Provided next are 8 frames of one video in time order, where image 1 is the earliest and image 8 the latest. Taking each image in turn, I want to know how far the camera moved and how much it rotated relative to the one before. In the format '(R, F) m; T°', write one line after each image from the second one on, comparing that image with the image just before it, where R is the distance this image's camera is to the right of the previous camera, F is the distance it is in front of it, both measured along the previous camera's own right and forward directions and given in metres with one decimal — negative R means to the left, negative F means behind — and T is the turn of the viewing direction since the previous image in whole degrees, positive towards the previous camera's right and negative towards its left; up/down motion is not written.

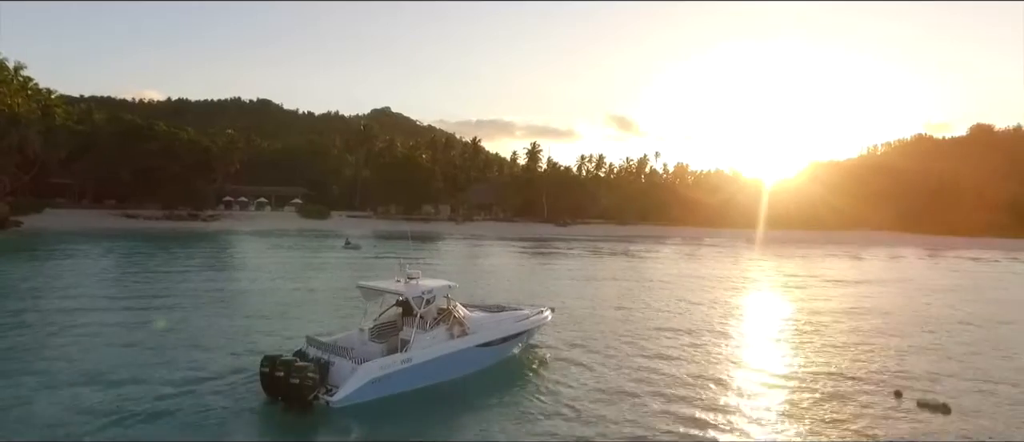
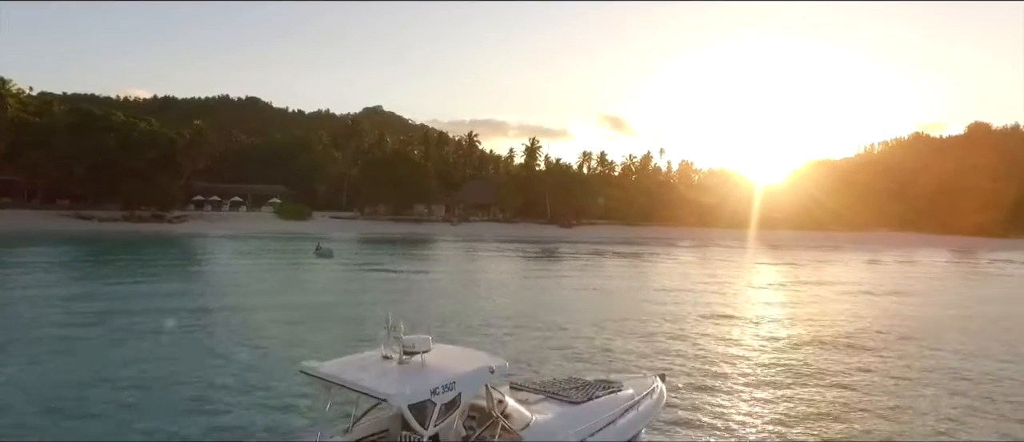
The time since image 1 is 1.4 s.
(-1.0, +6.7) m; +1°
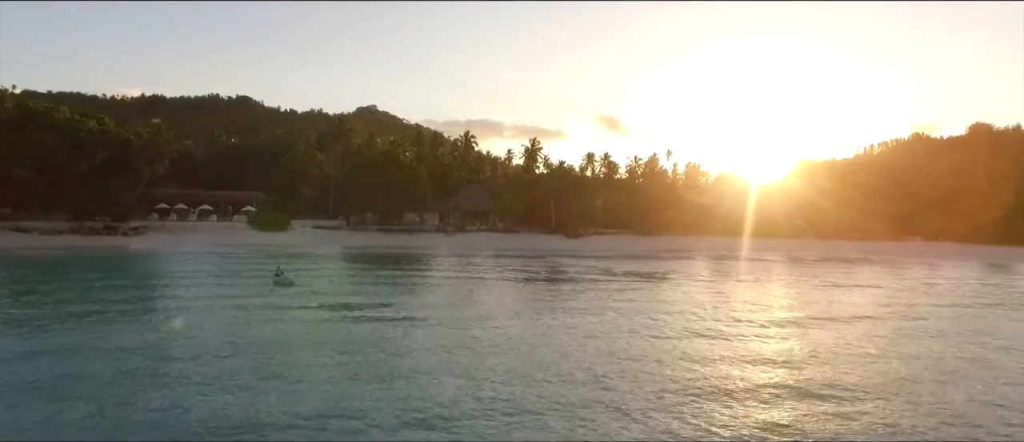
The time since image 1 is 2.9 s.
(-0.5, +6.6) m; 0°
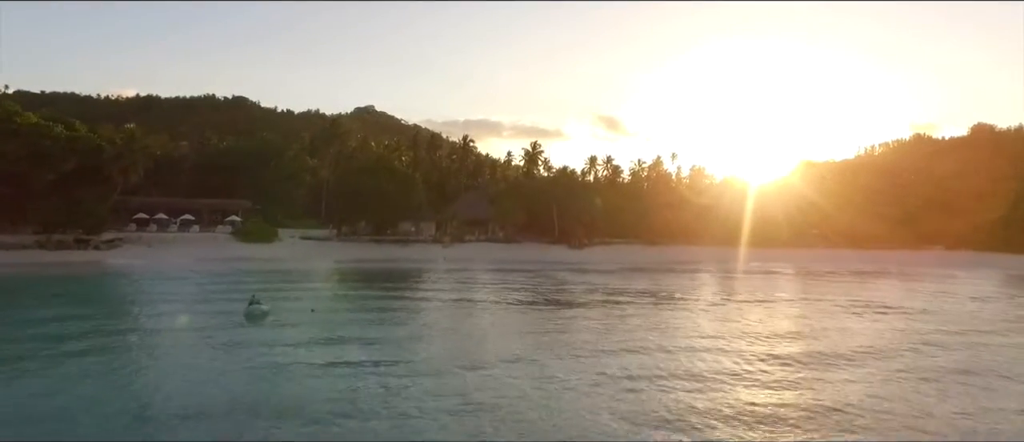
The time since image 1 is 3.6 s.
(-0.2, +3.4) m; 0°
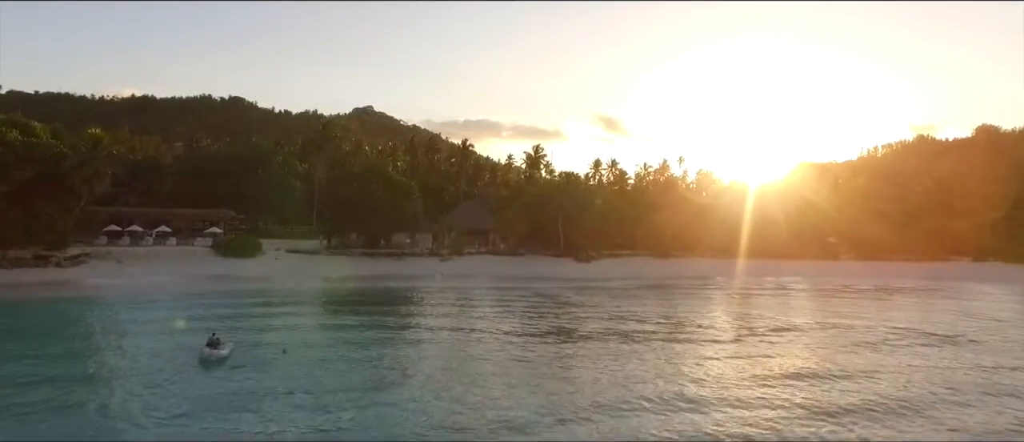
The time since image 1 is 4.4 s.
(-0.3, +4.1) m; 0°
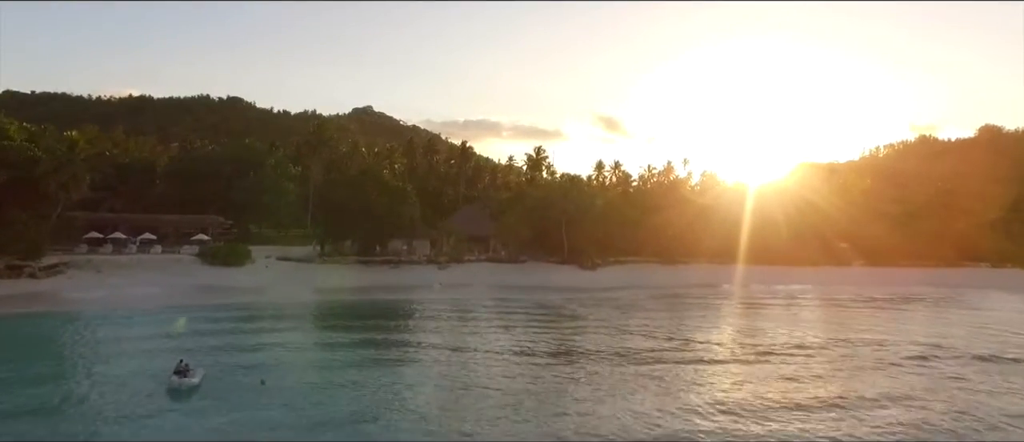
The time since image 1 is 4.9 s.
(-0.1, +2.4) m; 0°
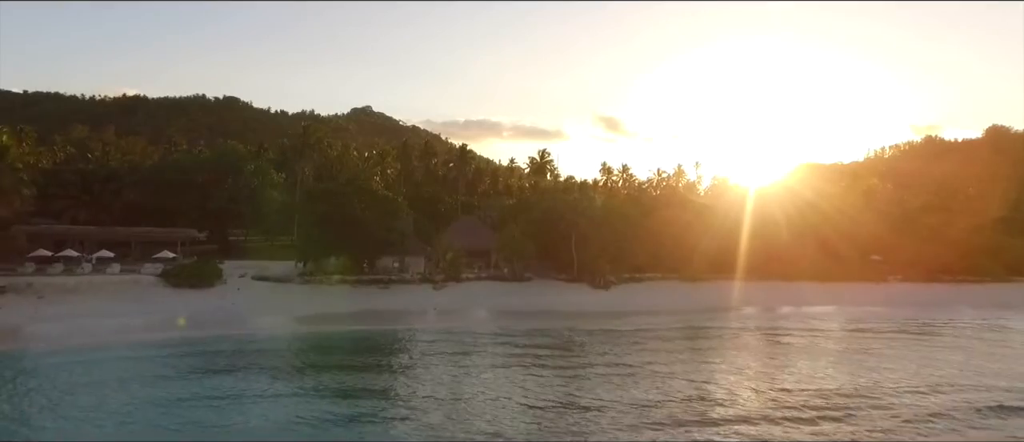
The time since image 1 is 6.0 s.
(-0.2, +5.6) m; 0°
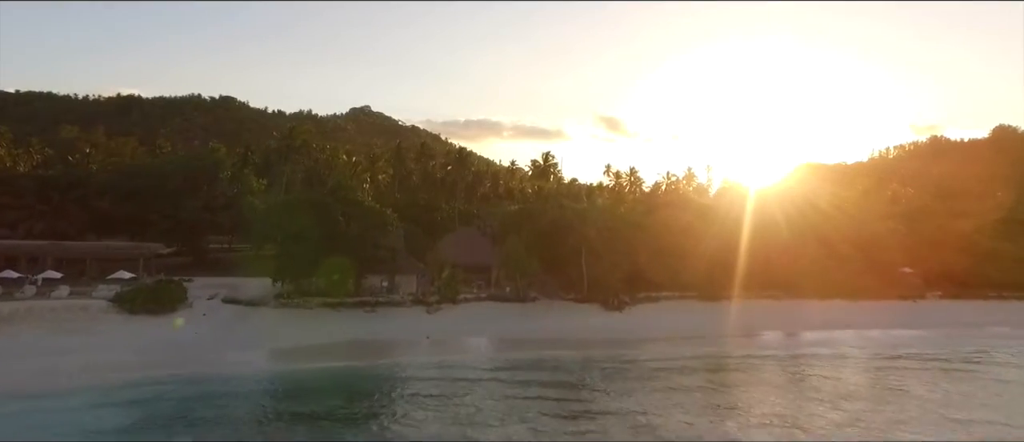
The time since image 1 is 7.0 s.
(-0.2, +5.1) m; 0°
